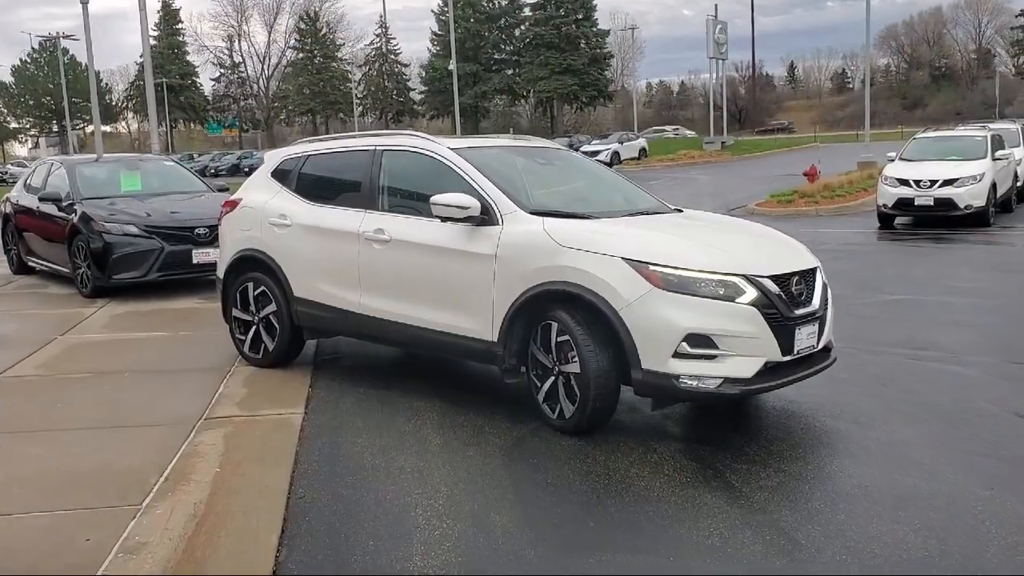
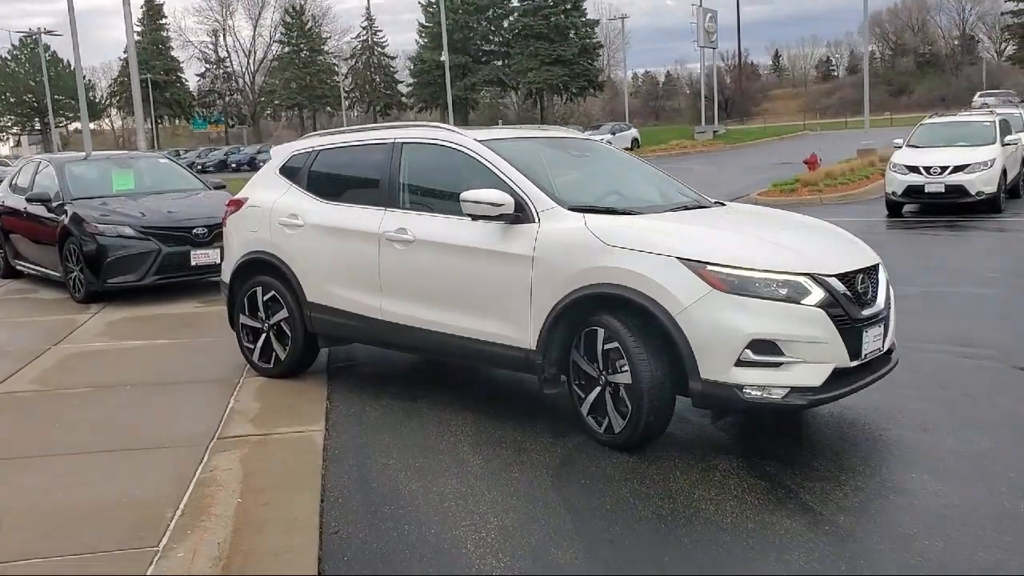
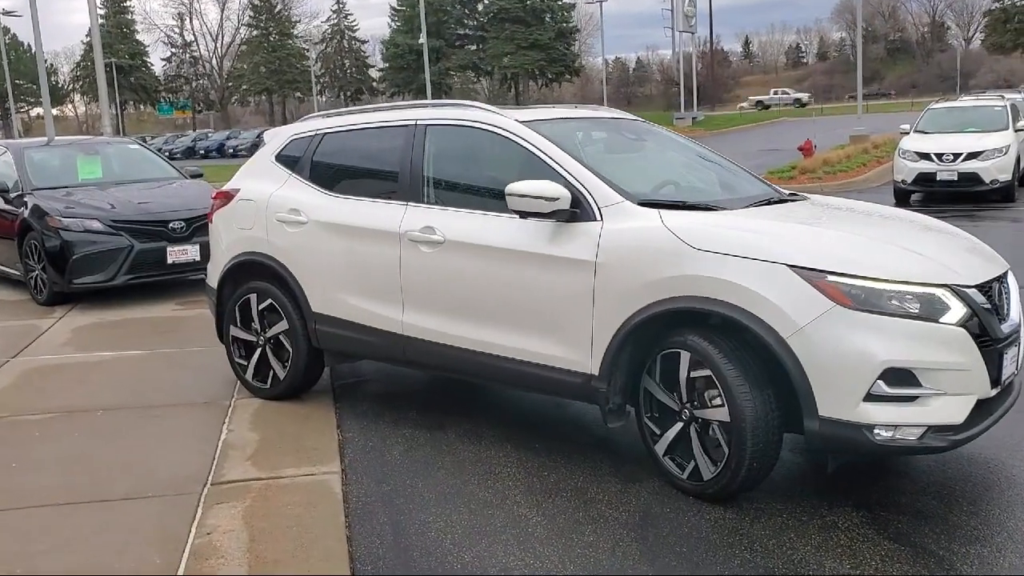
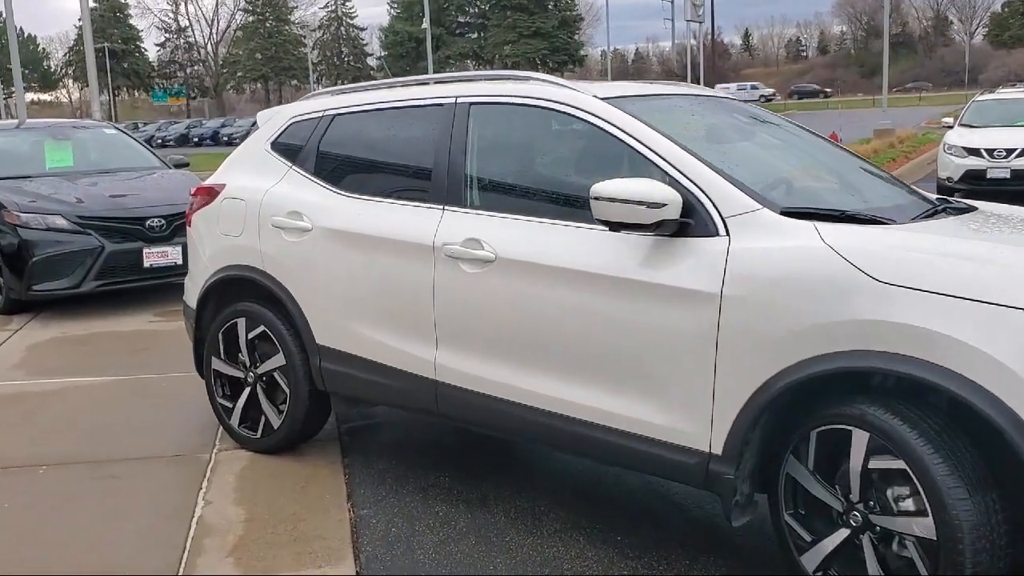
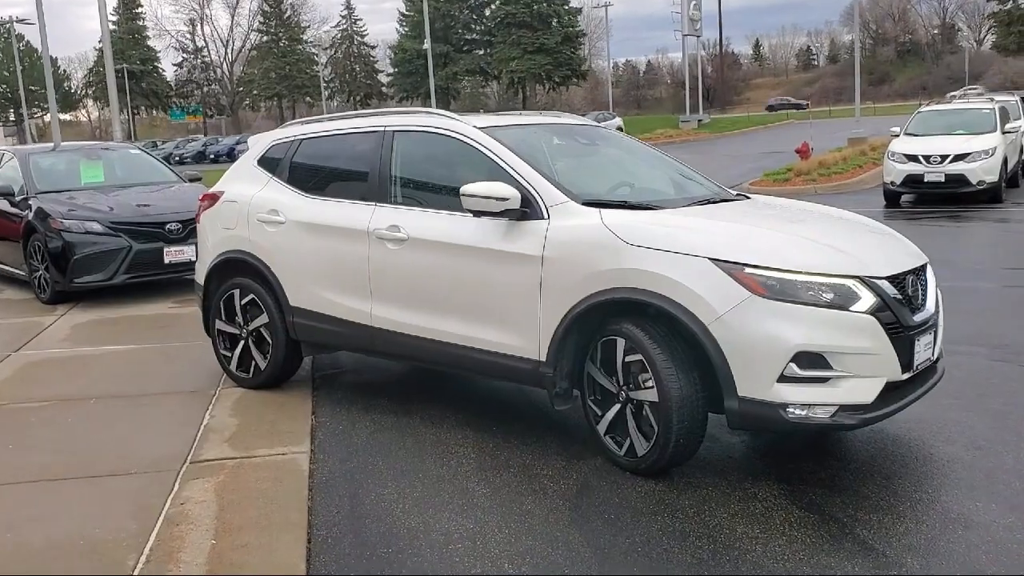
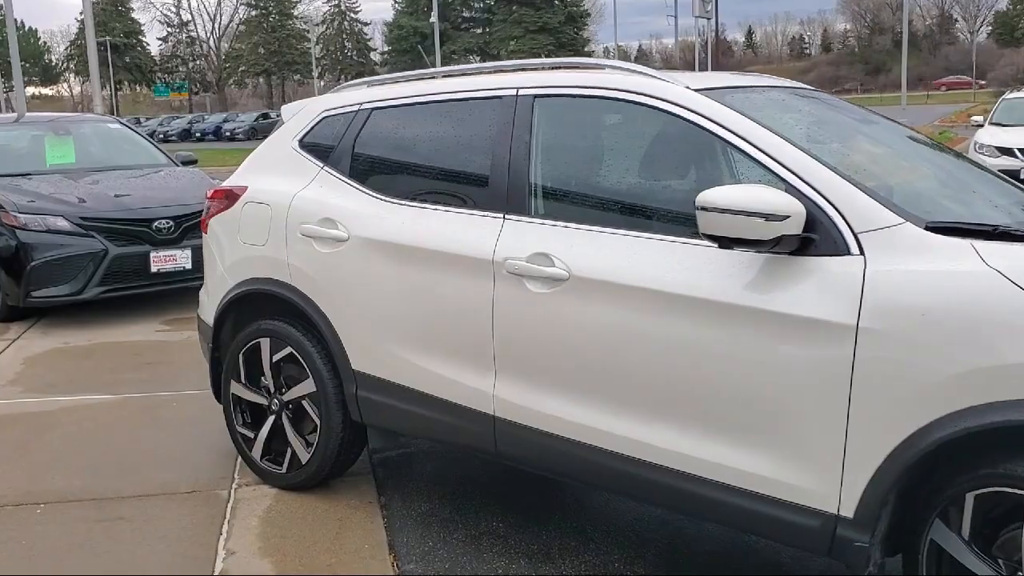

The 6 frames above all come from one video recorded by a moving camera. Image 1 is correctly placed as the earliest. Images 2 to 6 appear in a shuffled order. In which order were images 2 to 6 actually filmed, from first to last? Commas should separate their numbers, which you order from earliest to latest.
2, 5, 3, 4, 6
